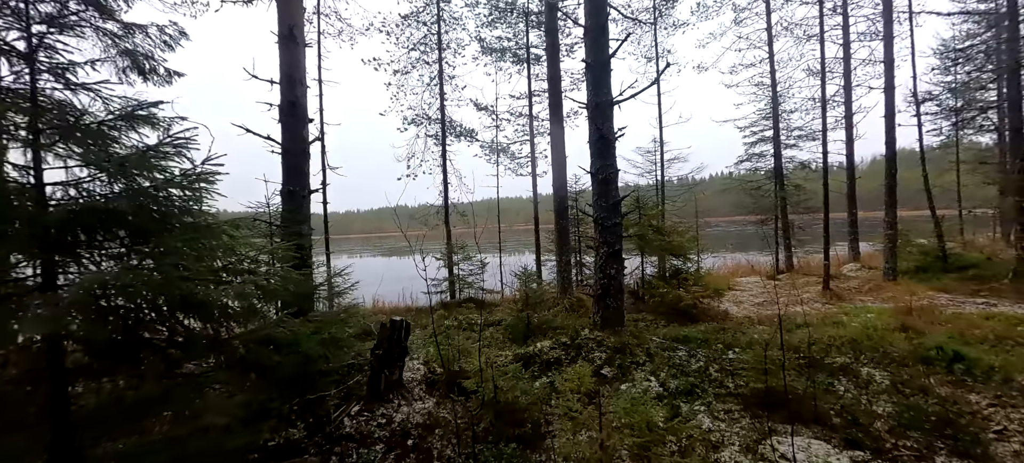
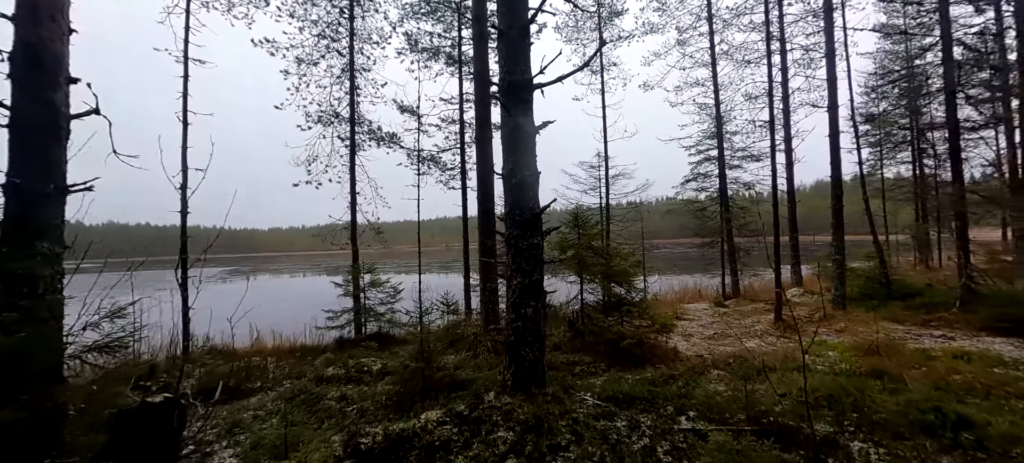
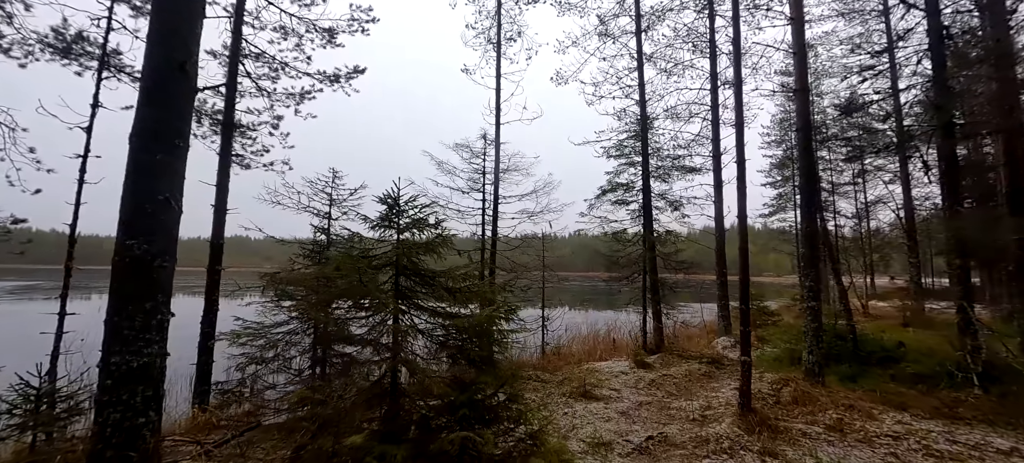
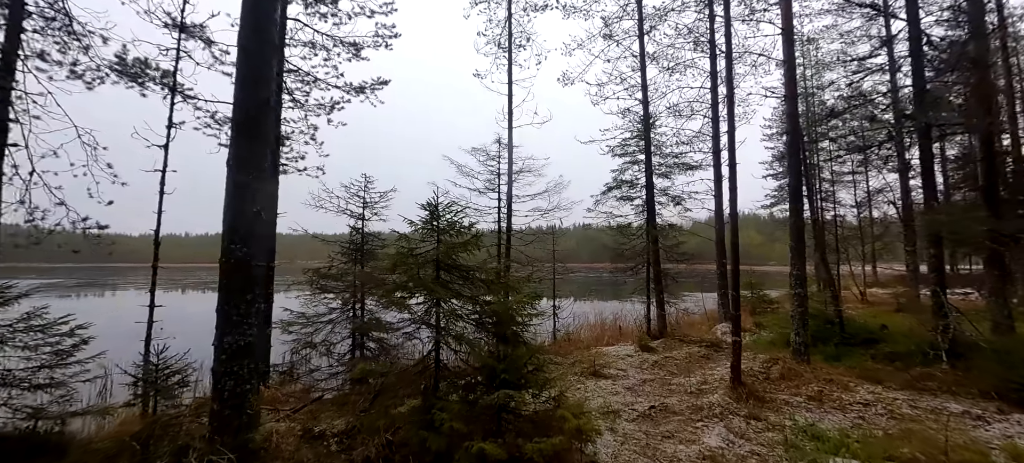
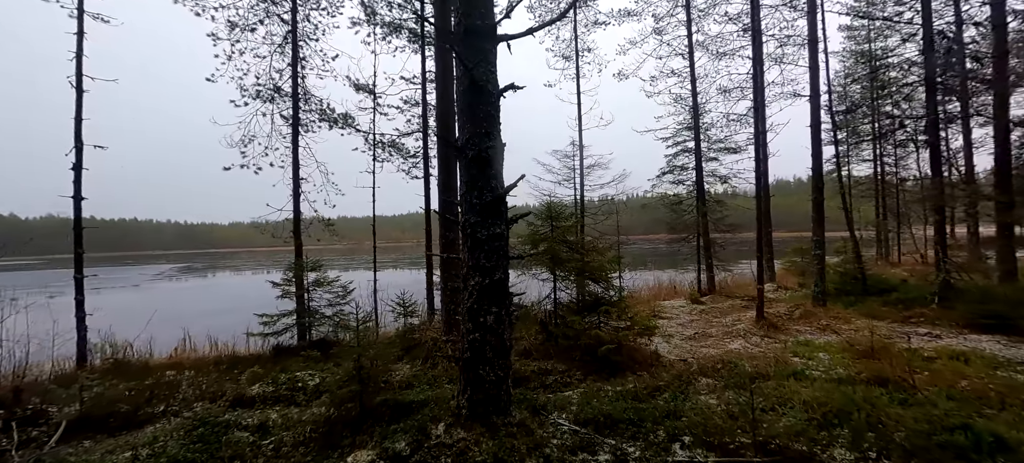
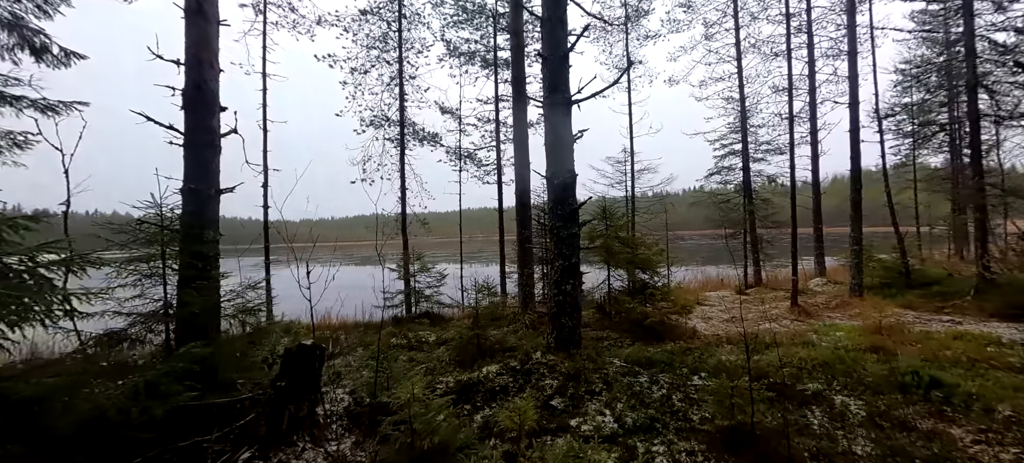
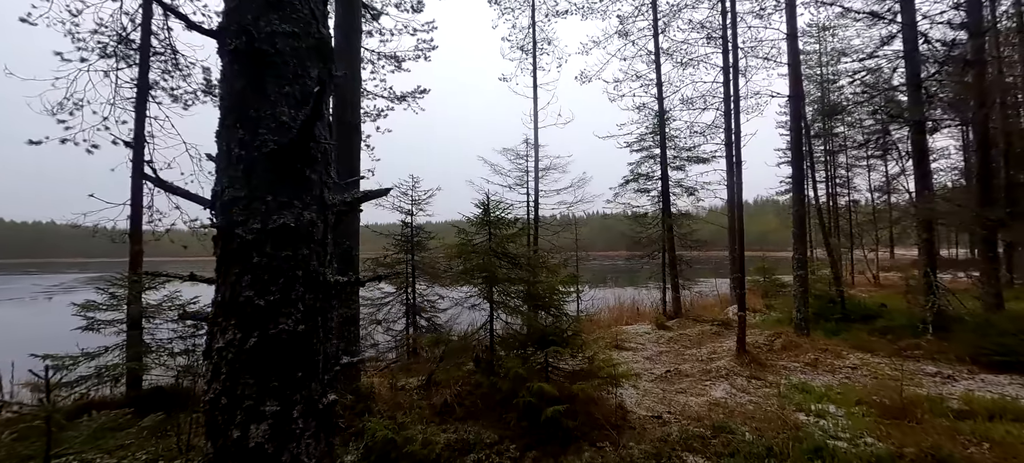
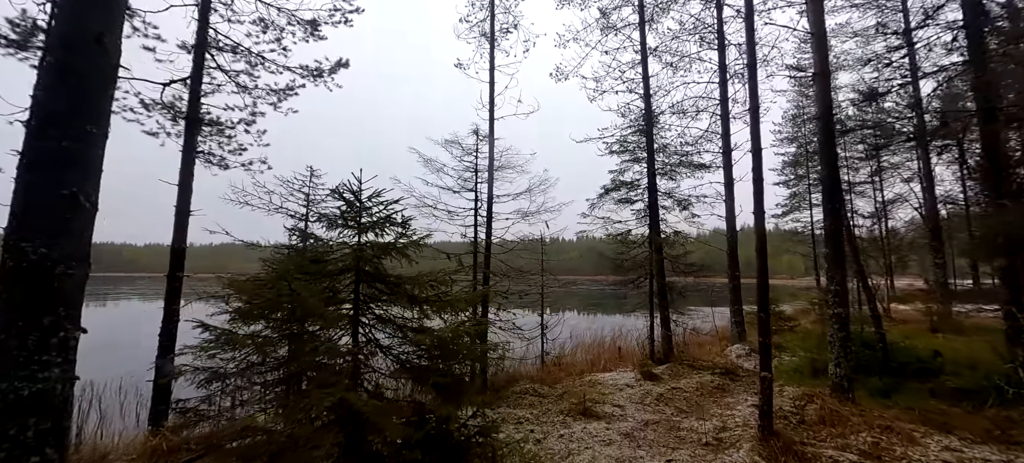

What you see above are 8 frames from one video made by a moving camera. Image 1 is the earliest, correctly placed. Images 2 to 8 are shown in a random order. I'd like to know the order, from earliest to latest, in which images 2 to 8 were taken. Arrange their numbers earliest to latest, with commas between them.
6, 2, 5, 7, 4, 3, 8
